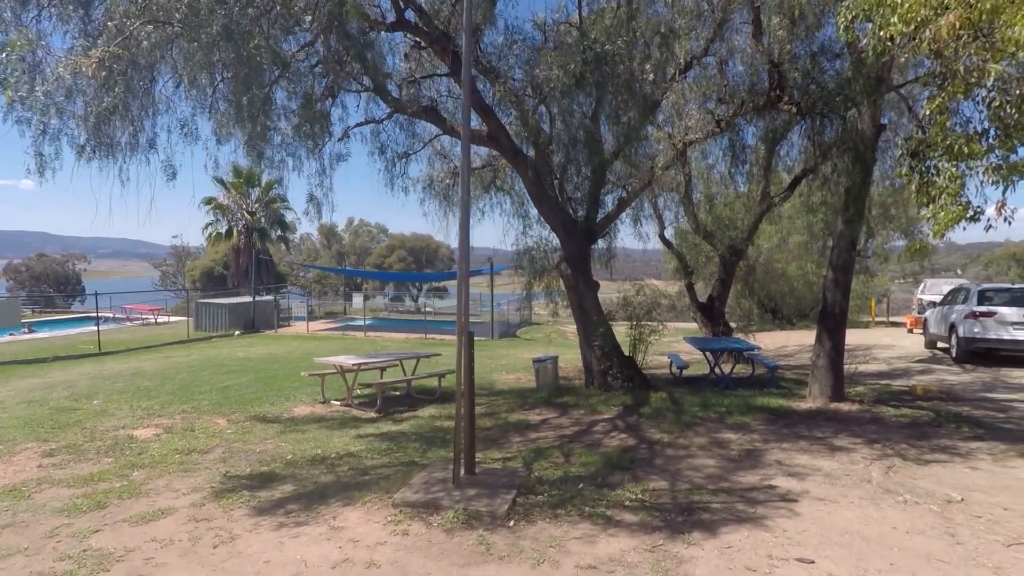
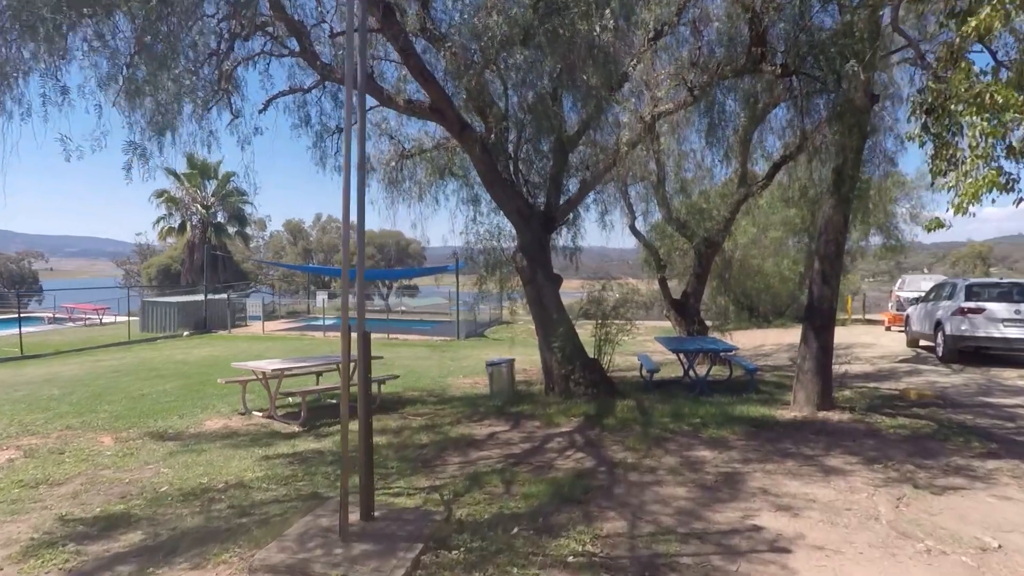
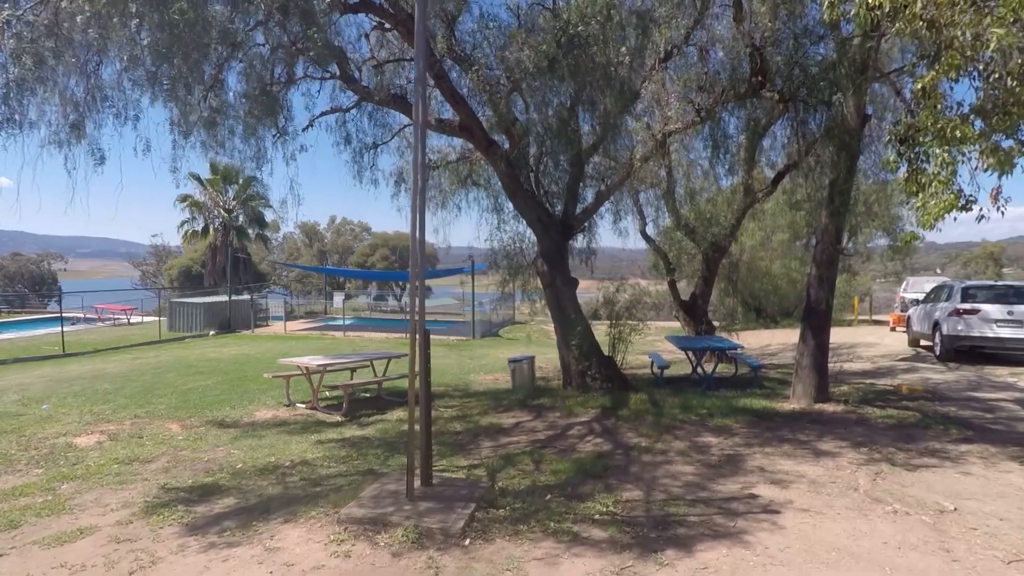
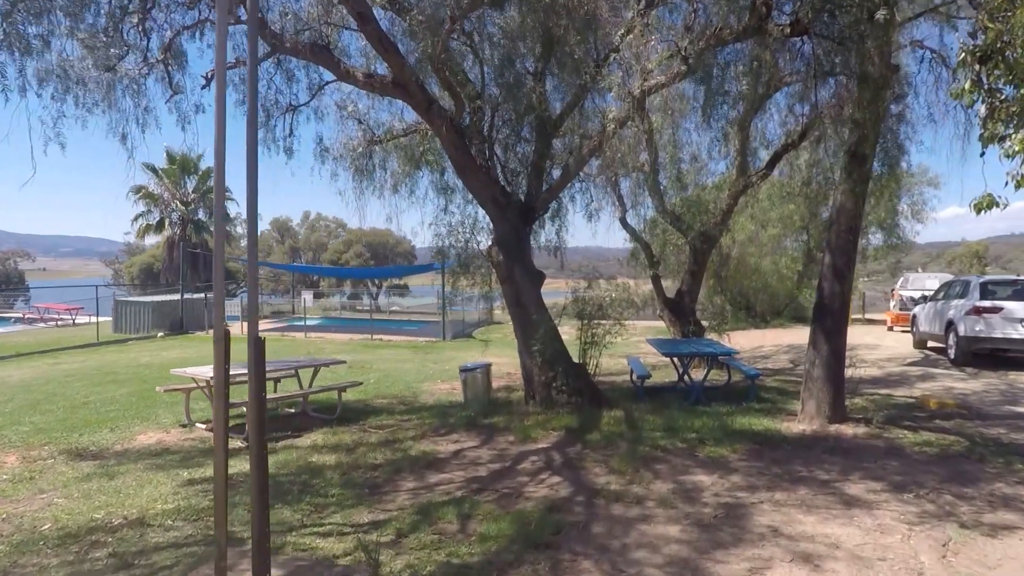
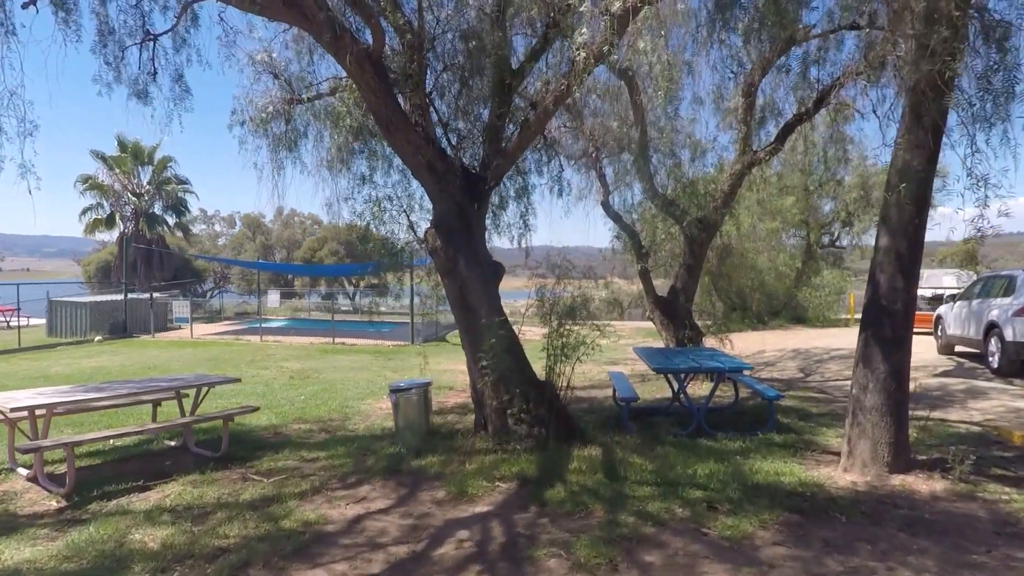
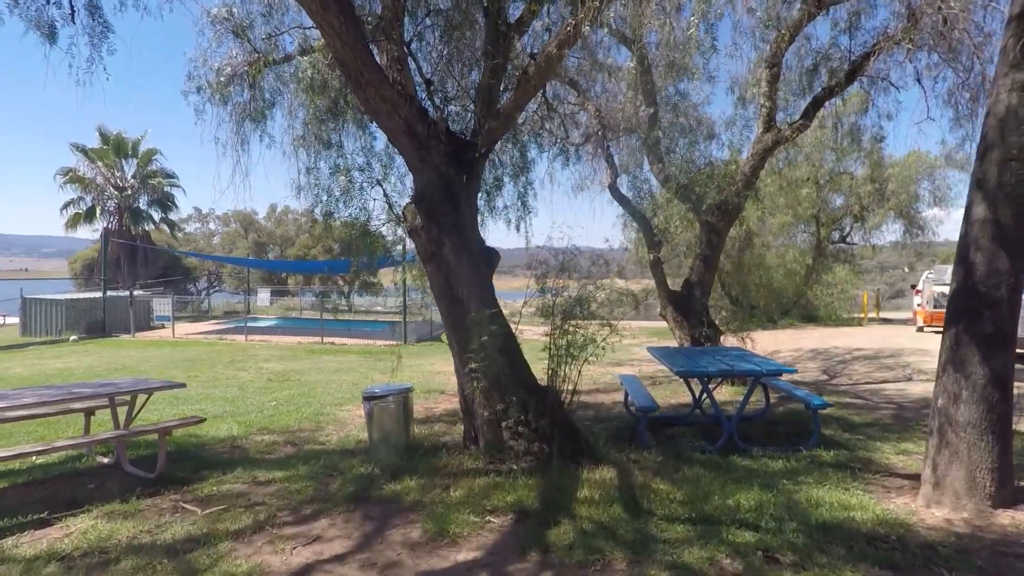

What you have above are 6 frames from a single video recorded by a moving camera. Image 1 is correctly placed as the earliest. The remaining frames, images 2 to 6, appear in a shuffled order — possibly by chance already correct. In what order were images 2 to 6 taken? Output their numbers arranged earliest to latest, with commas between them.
3, 2, 4, 5, 6
